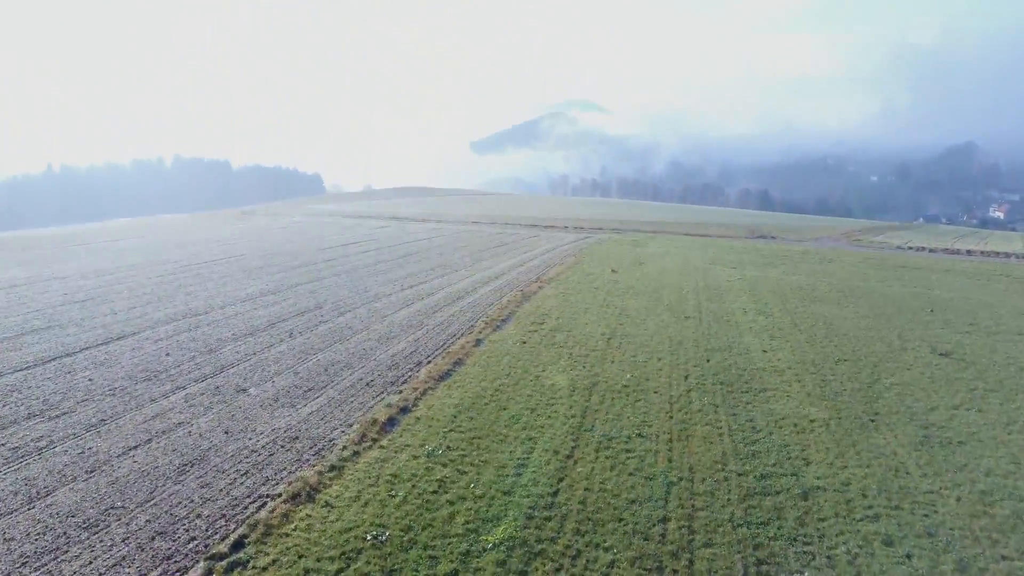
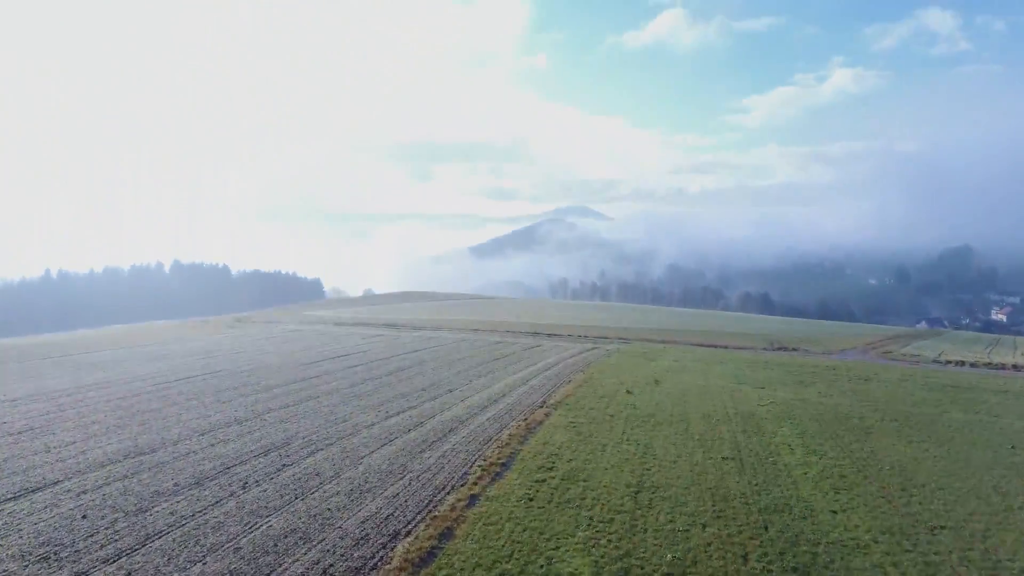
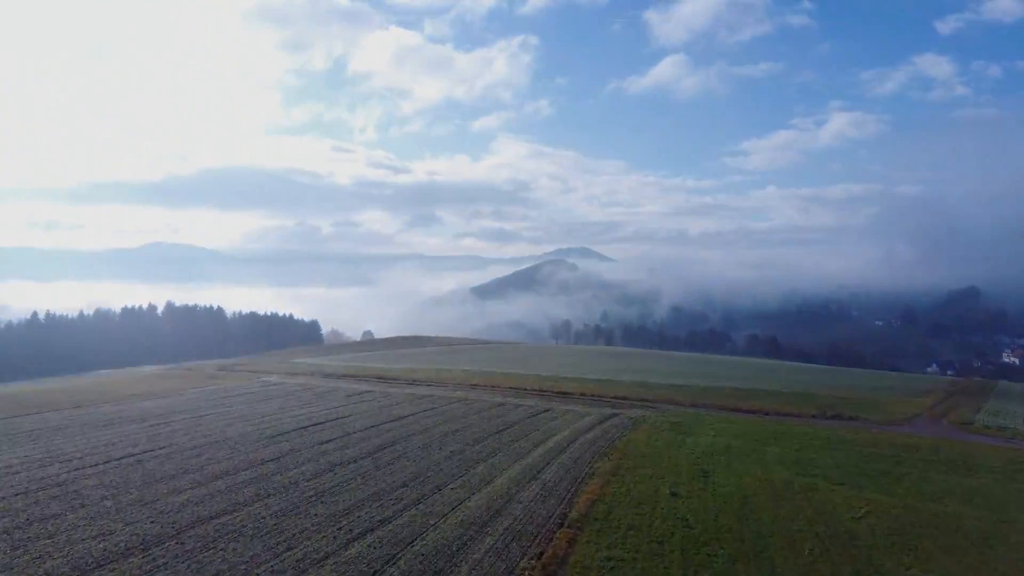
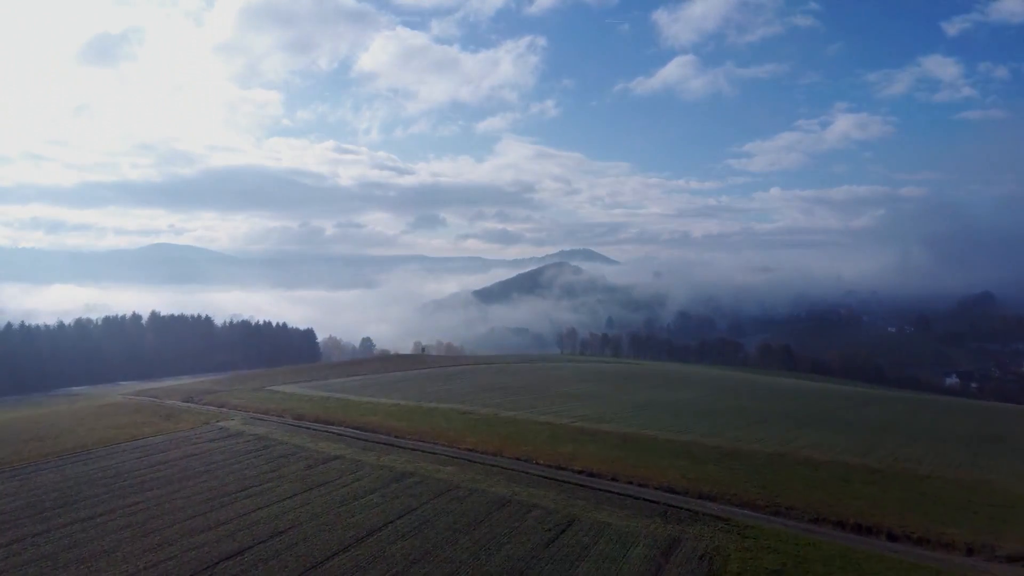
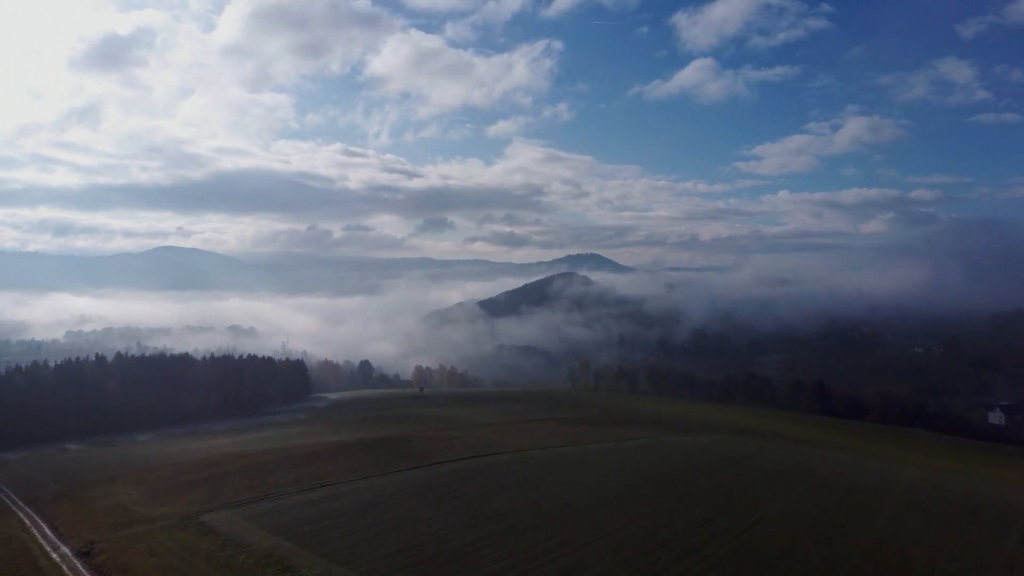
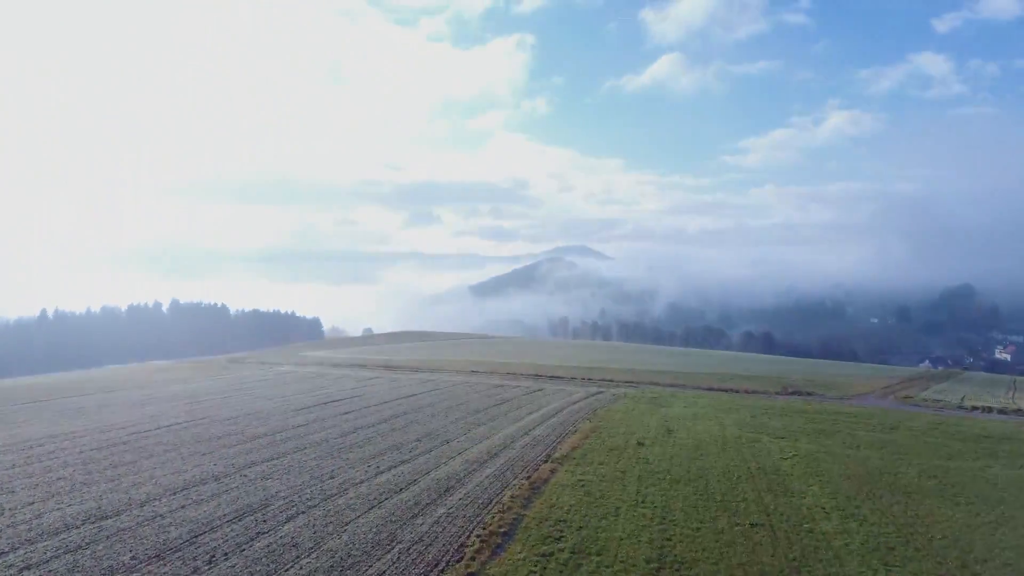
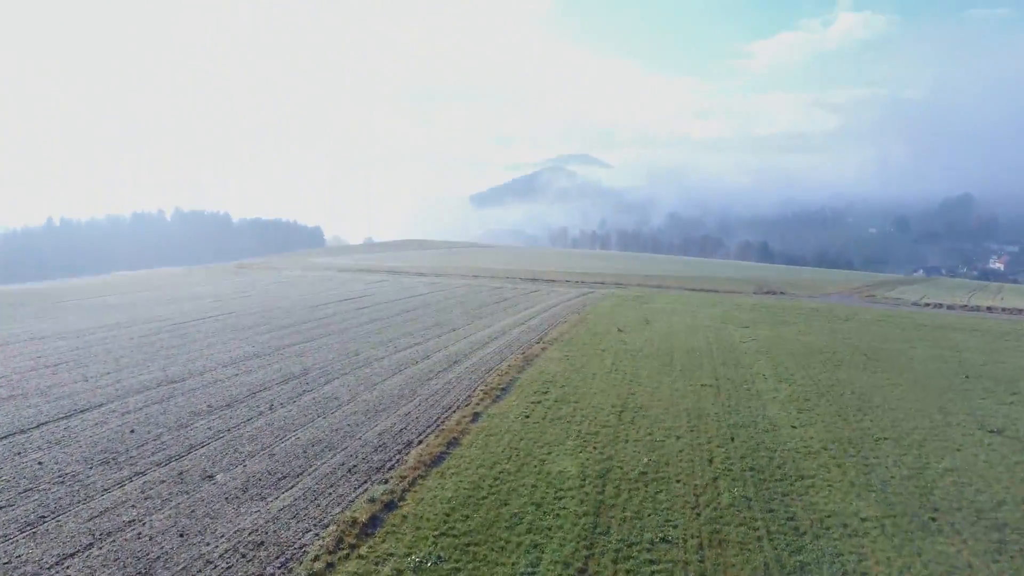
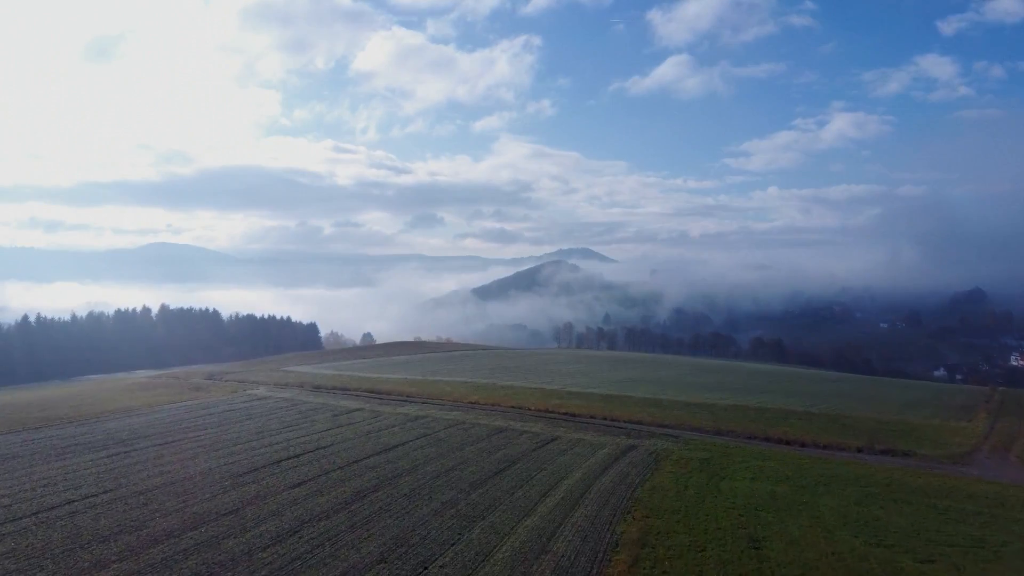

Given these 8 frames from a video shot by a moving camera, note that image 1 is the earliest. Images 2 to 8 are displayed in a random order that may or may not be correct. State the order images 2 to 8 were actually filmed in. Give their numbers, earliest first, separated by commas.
7, 2, 6, 3, 8, 4, 5
